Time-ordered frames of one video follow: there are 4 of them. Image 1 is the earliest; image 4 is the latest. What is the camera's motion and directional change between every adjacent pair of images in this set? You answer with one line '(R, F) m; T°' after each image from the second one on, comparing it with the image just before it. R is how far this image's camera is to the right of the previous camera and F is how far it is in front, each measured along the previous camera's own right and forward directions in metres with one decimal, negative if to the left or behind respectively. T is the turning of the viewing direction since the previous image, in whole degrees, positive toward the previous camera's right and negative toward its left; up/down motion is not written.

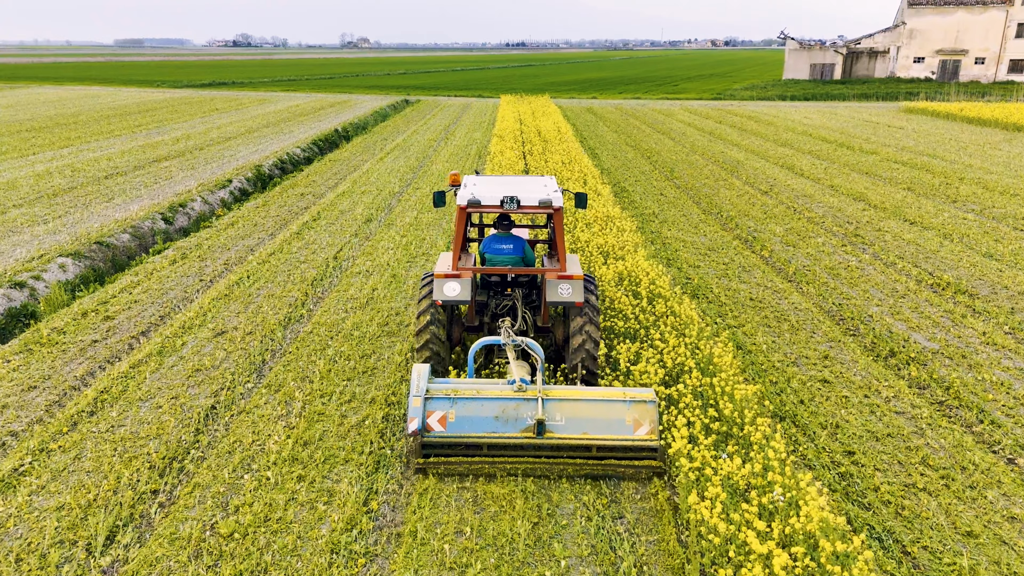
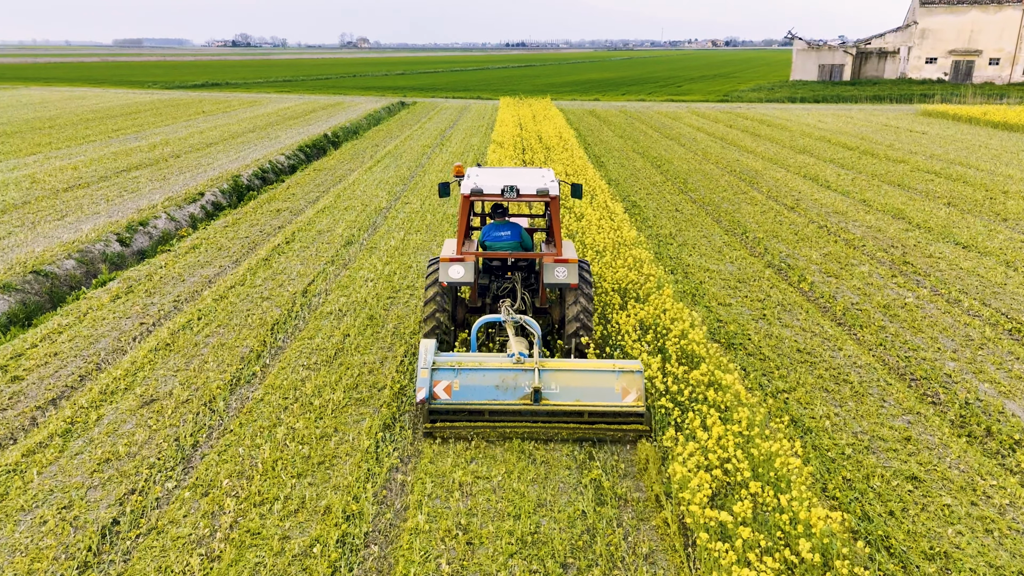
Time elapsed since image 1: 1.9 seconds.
(0.0, +1.5) m; 0°
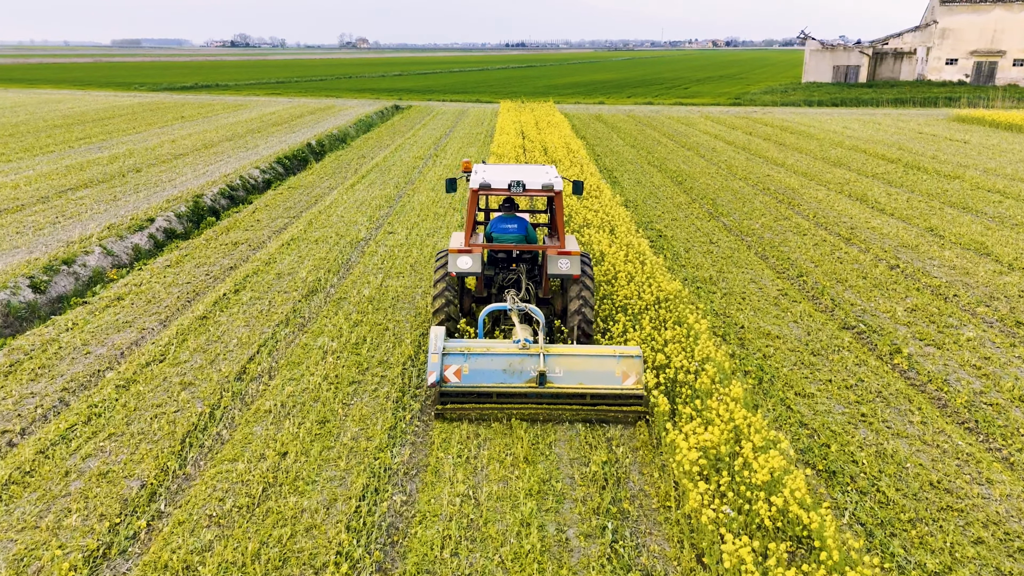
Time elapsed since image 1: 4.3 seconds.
(-0.1, +2.2) m; 0°
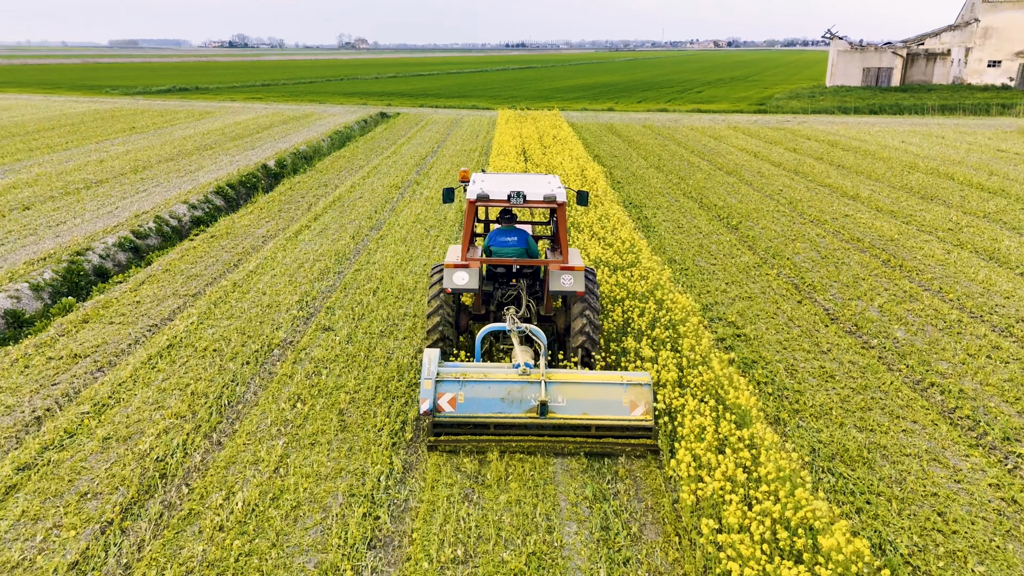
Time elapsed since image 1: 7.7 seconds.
(0.0, +4.1) m; 0°
